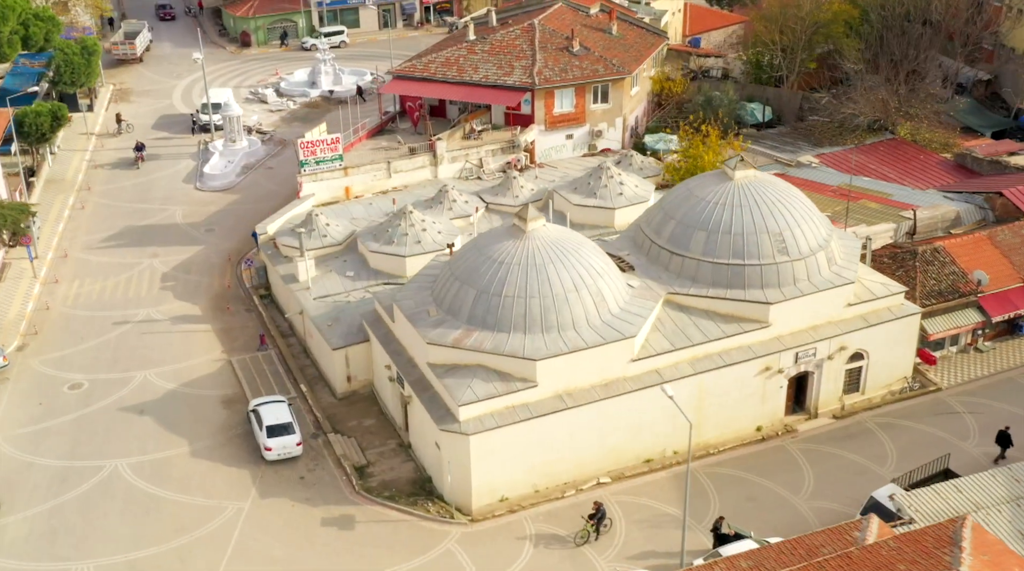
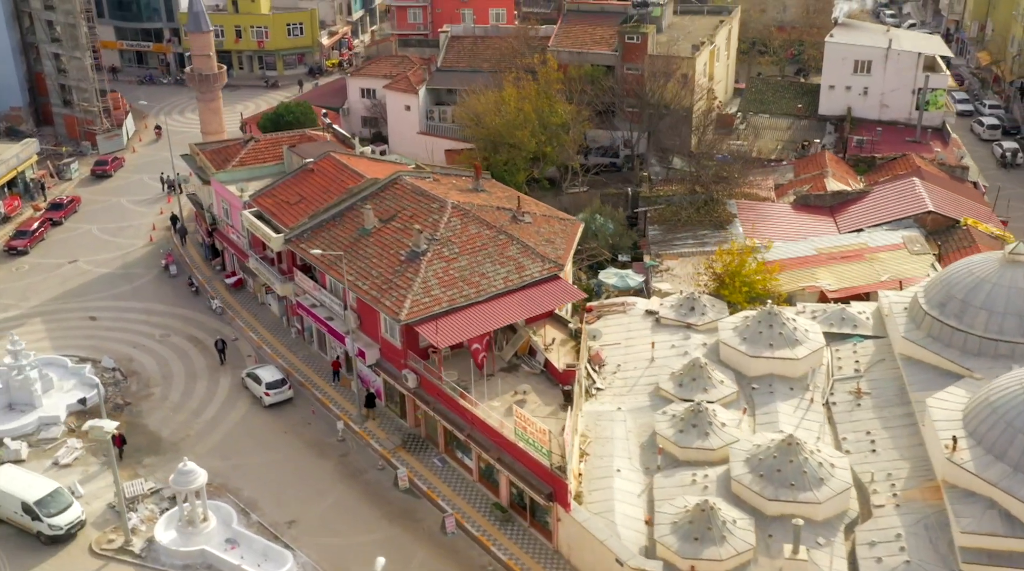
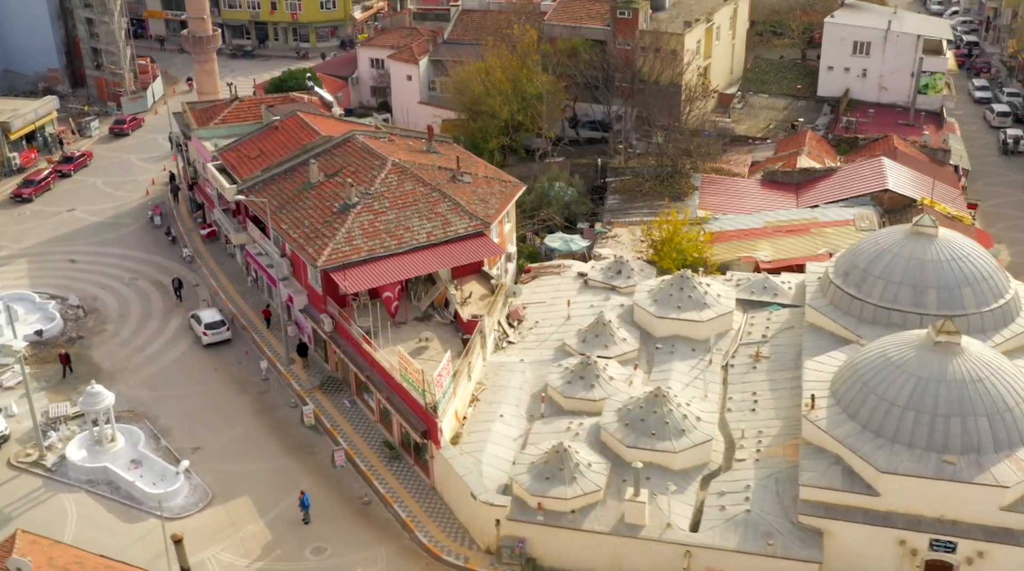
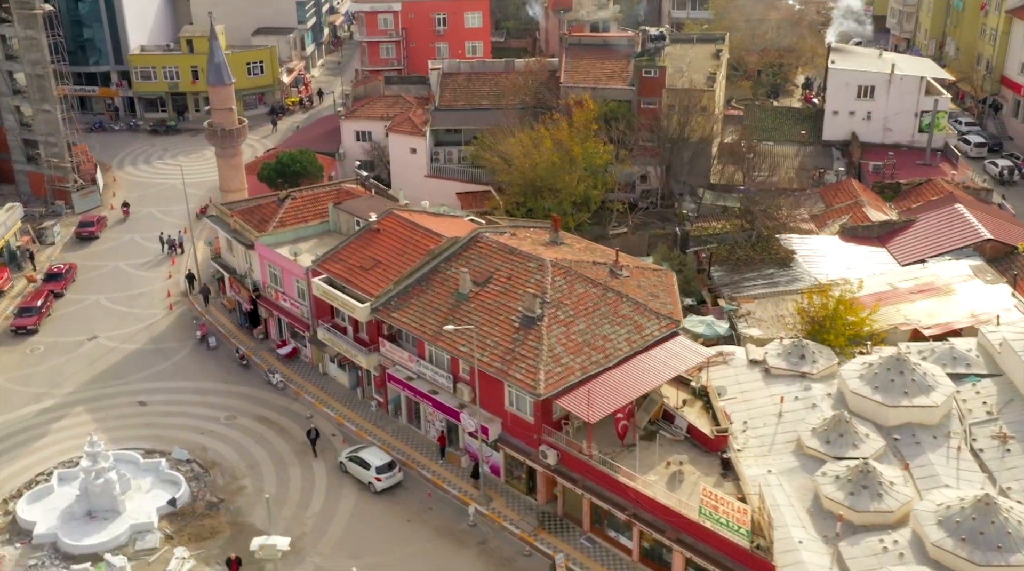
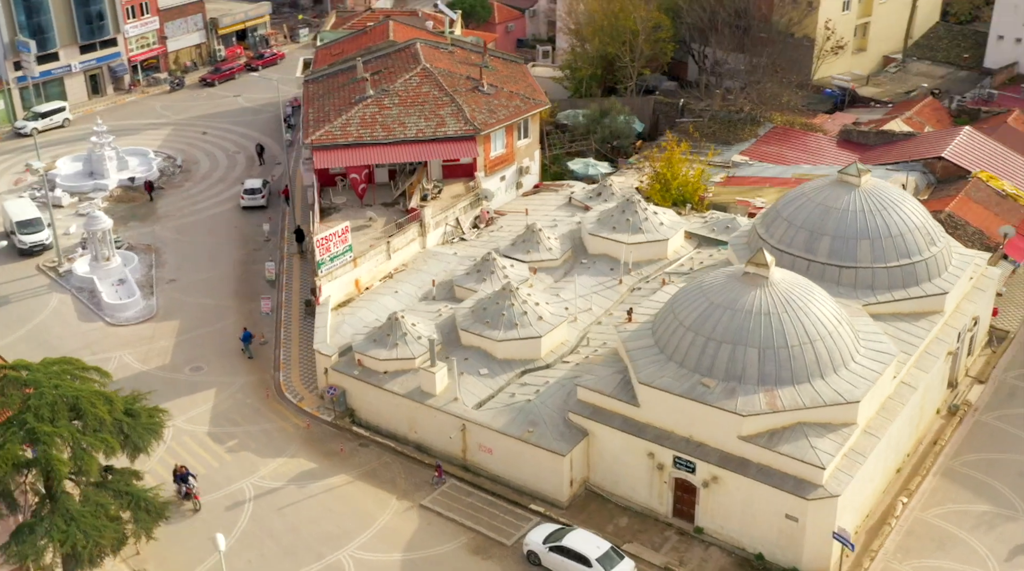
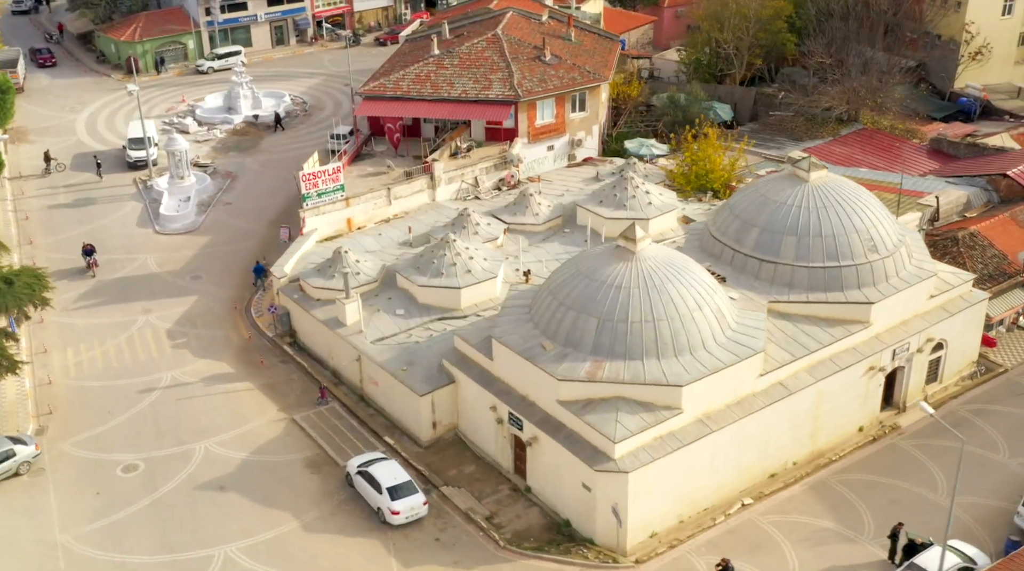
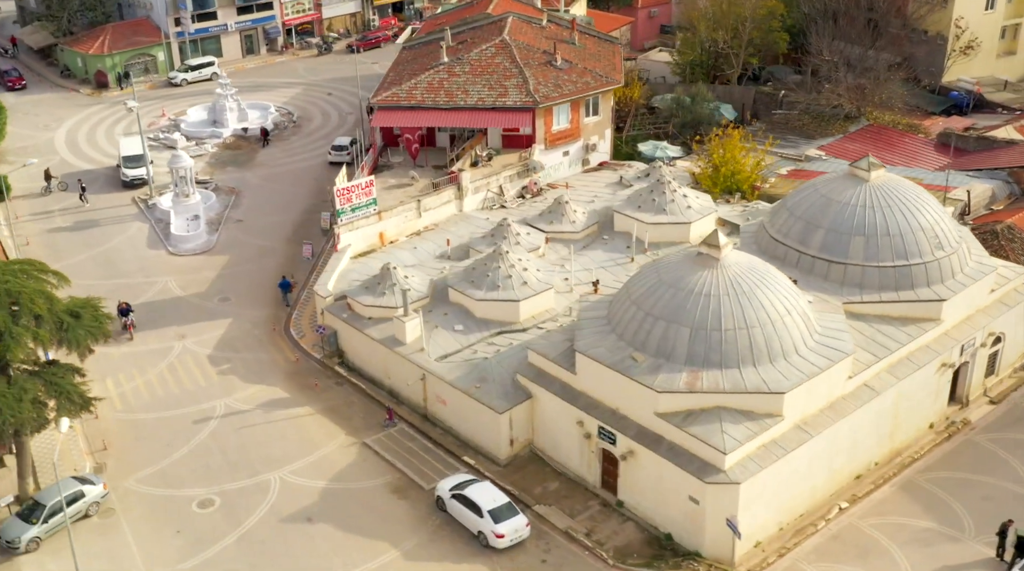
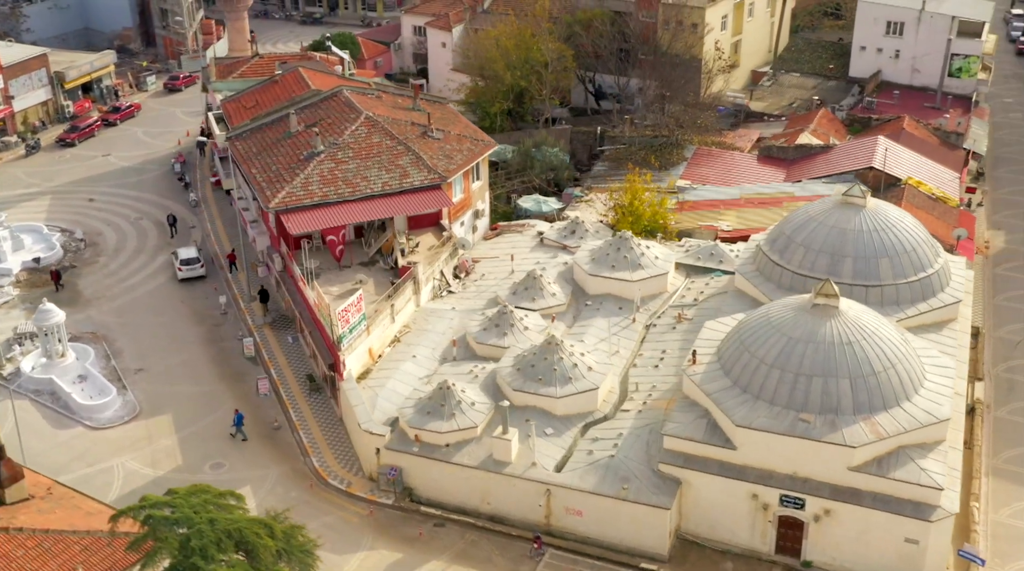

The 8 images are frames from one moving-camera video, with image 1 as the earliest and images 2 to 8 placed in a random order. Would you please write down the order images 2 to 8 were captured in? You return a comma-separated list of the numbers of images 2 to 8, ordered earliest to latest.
6, 7, 5, 8, 3, 2, 4
